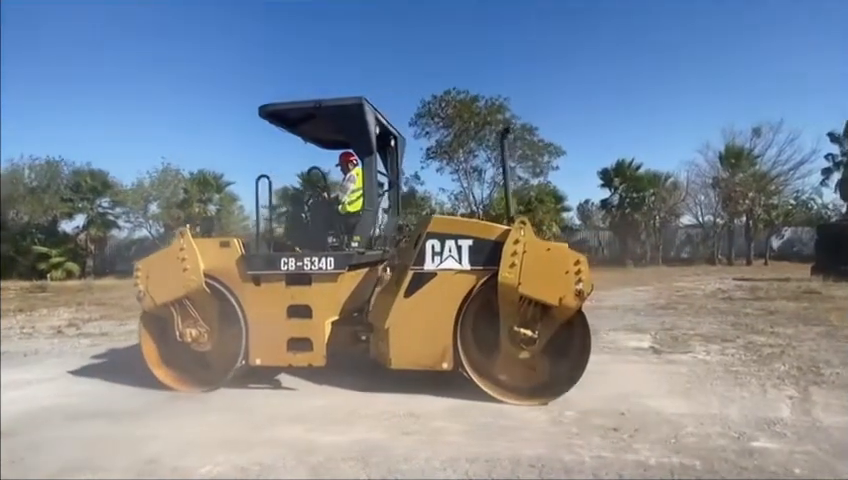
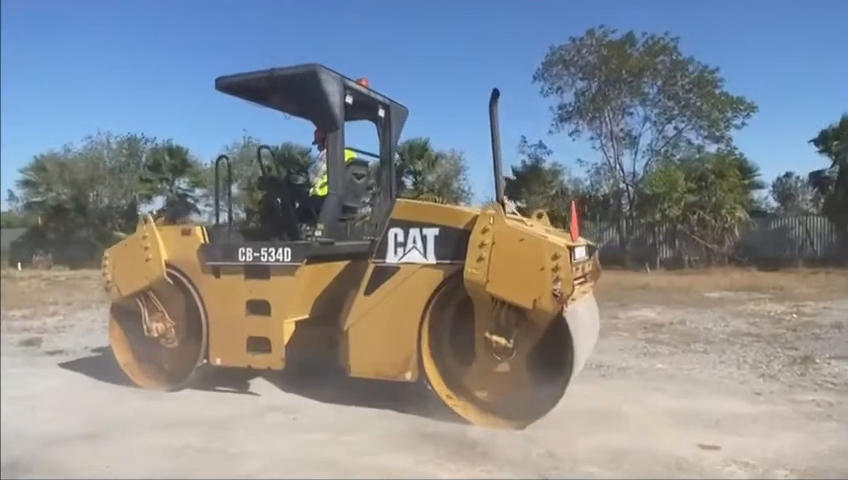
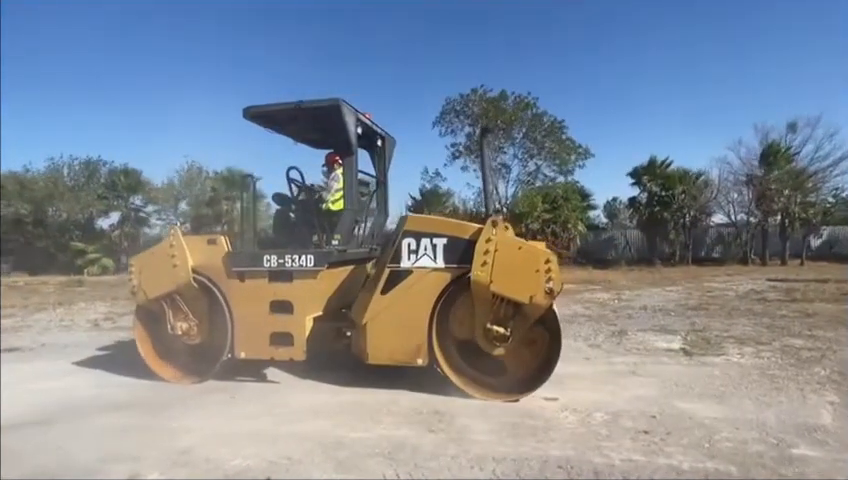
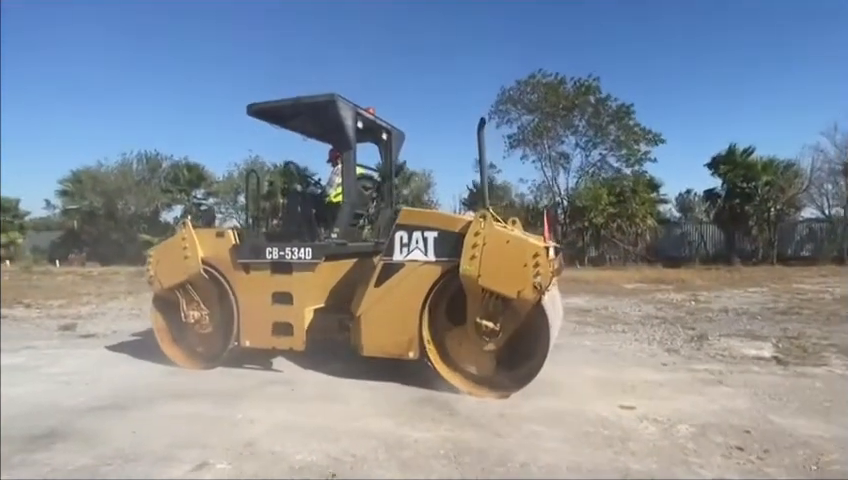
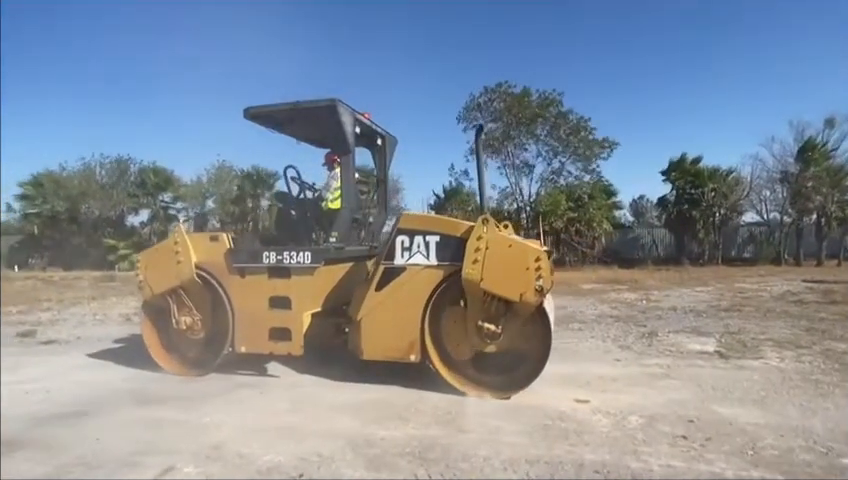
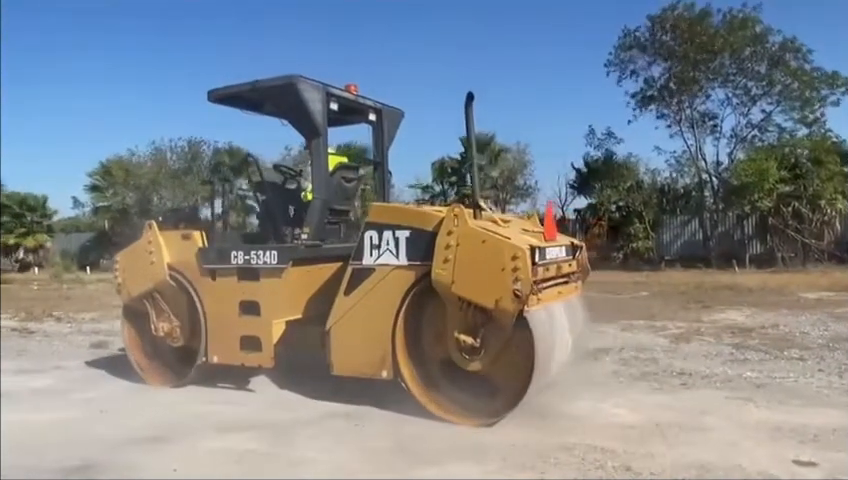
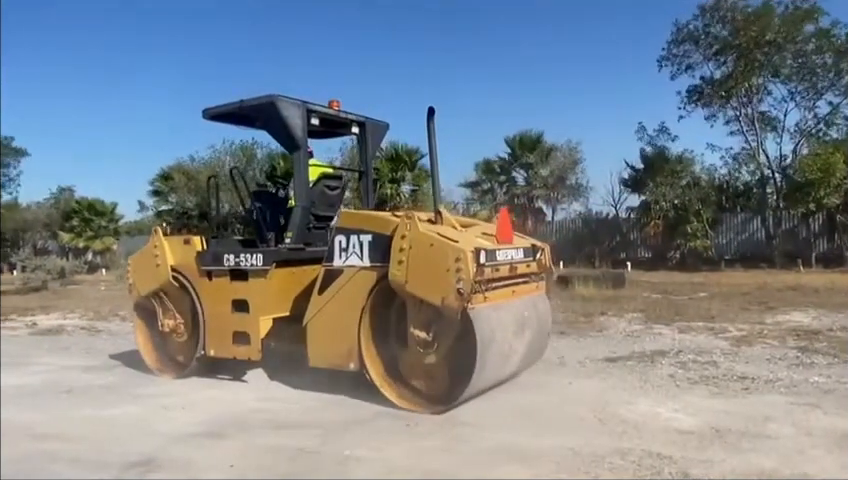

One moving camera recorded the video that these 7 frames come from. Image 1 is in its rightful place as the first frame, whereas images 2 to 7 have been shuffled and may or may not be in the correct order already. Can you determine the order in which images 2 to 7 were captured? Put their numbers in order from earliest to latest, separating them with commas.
3, 5, 4, 2, 6, 7
